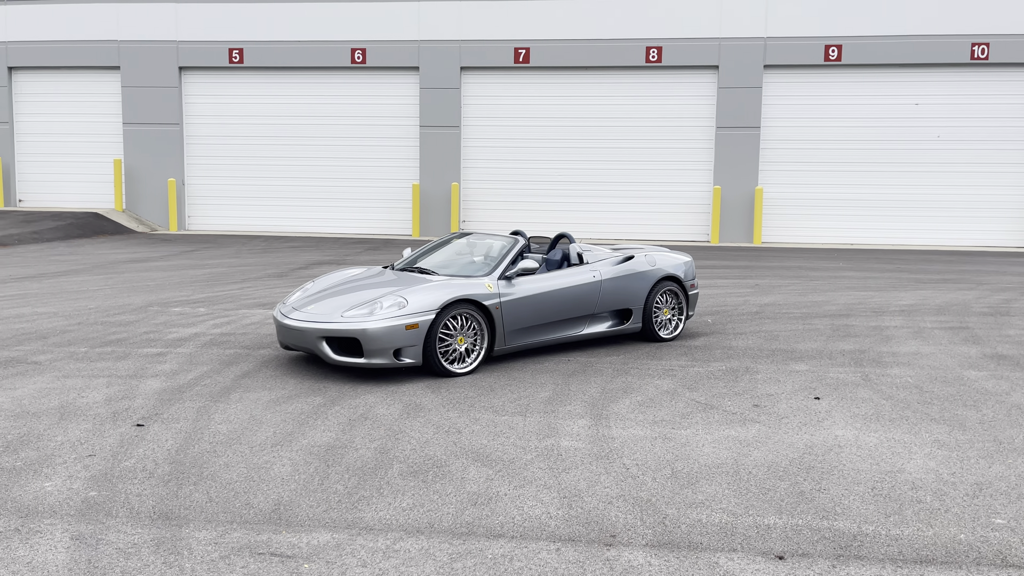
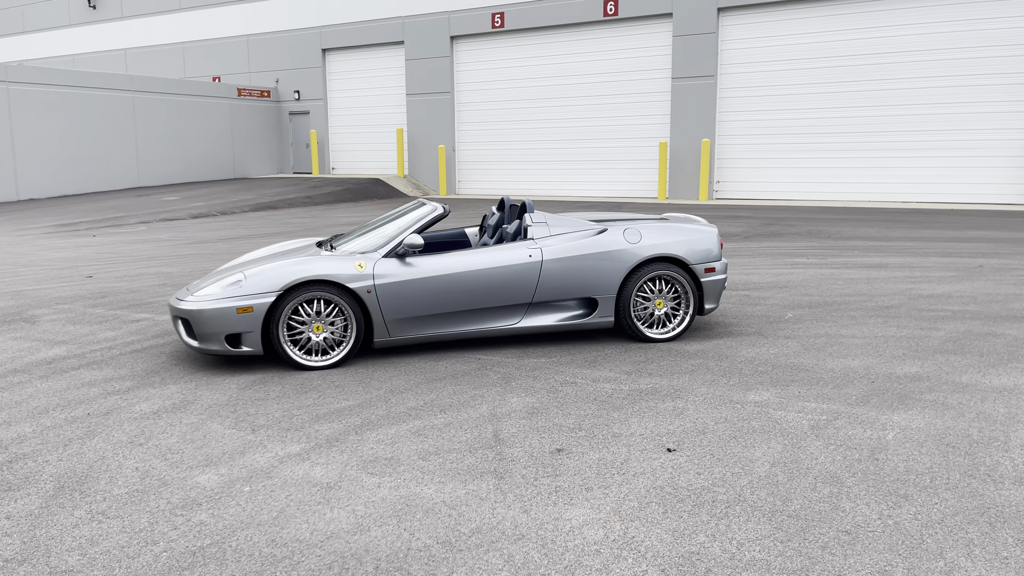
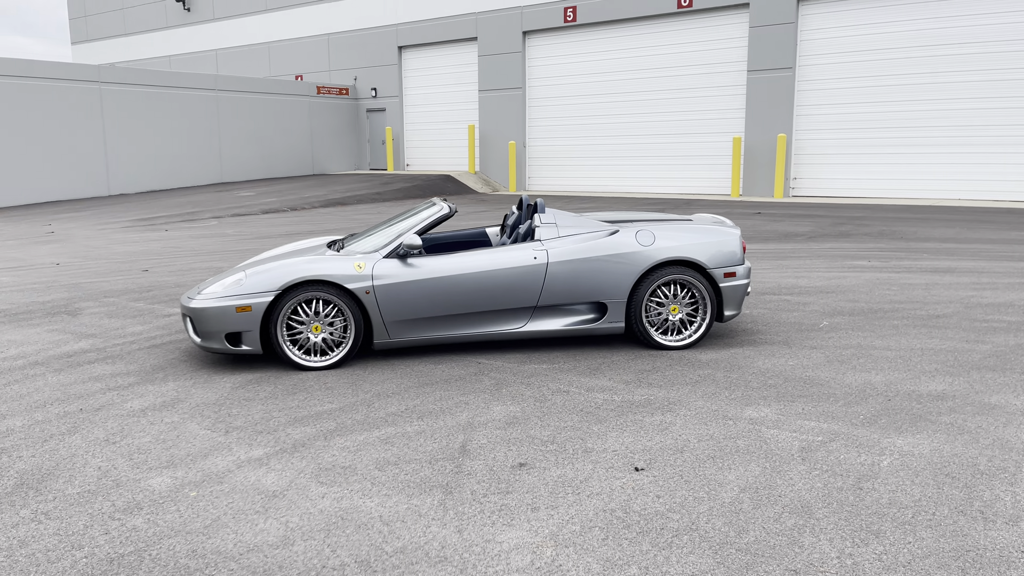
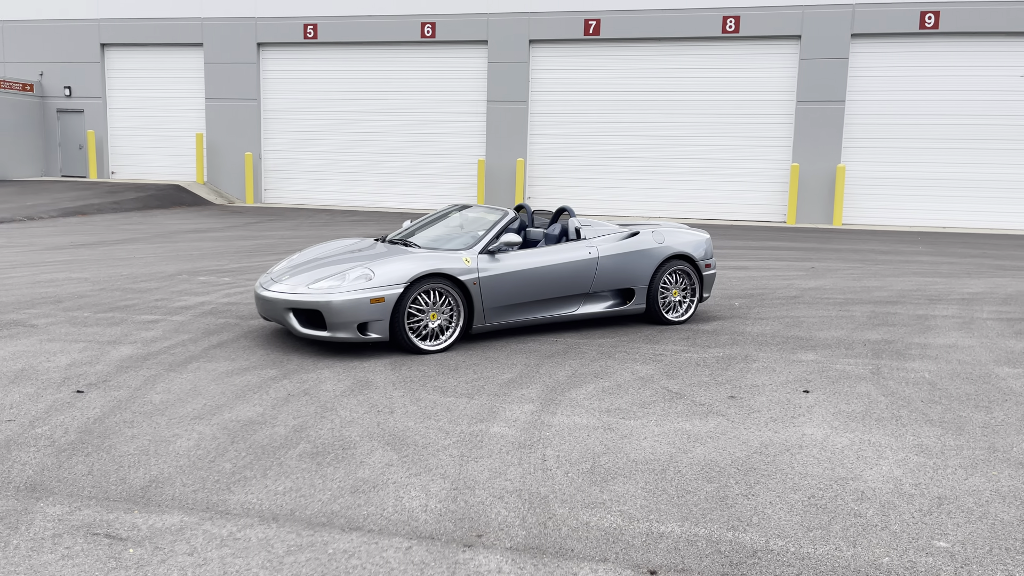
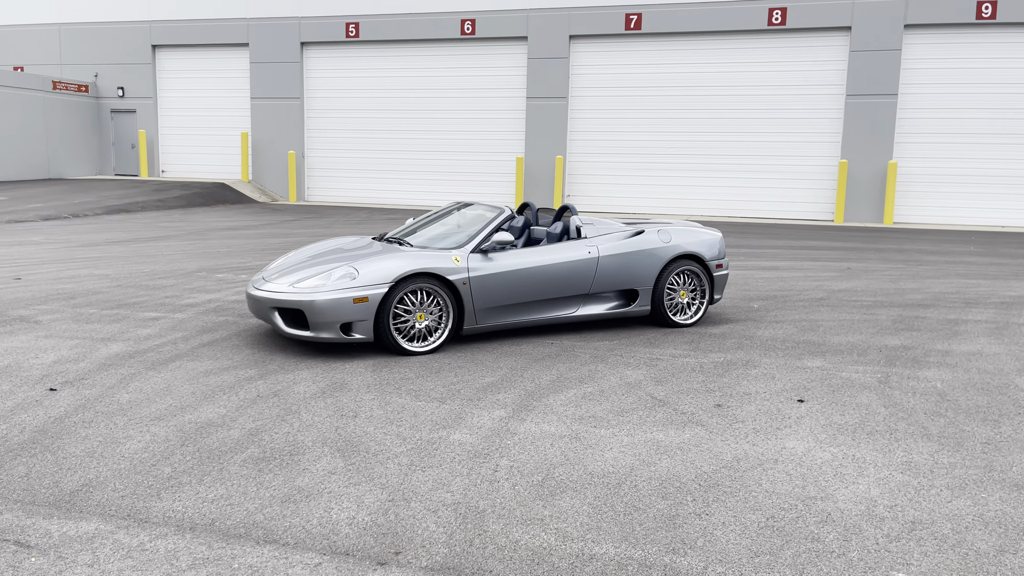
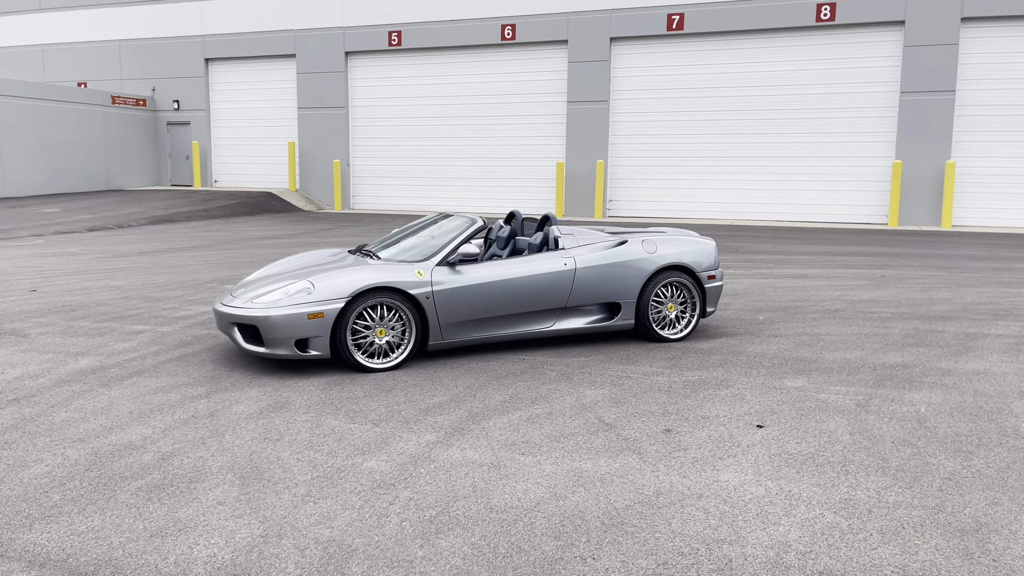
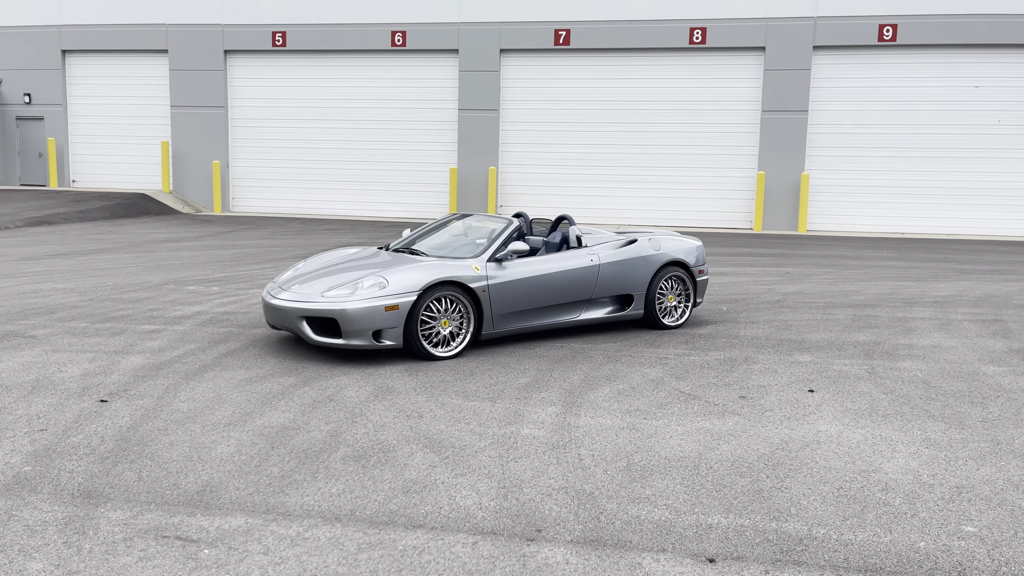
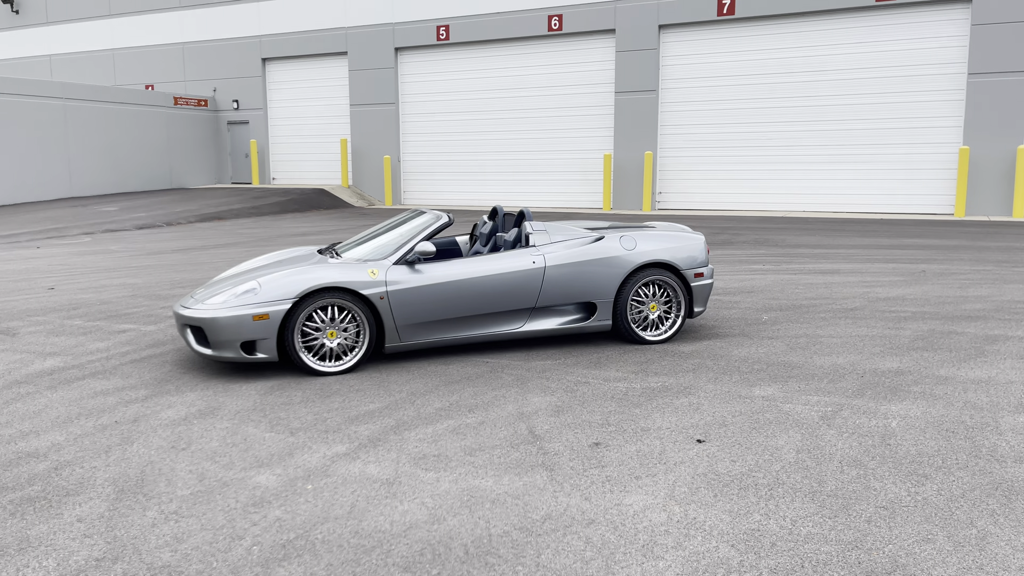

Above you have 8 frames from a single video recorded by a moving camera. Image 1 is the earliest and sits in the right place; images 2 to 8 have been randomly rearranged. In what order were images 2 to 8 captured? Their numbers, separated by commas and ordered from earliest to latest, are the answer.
7, 4, 5, 6, 8, 2, 3
